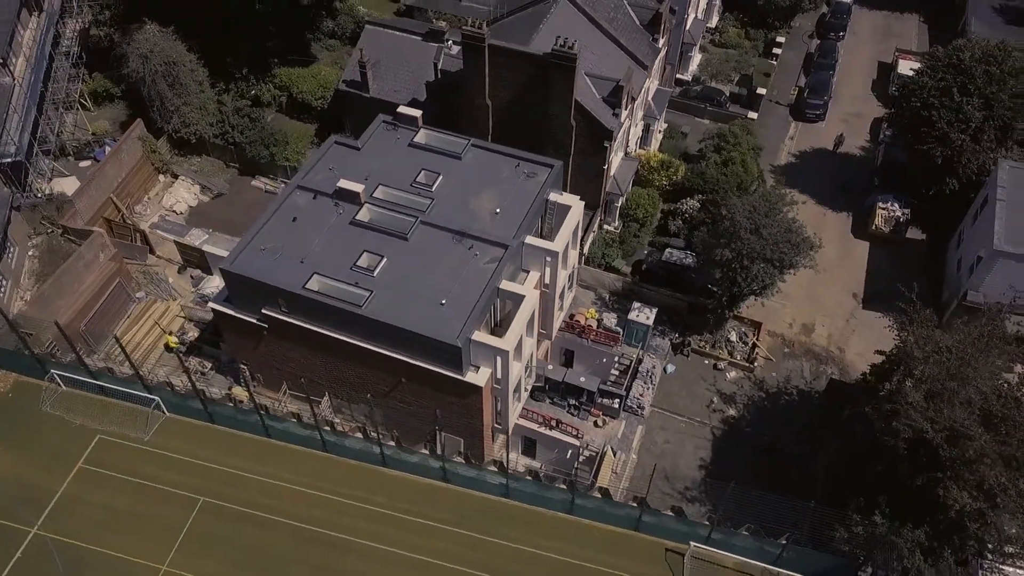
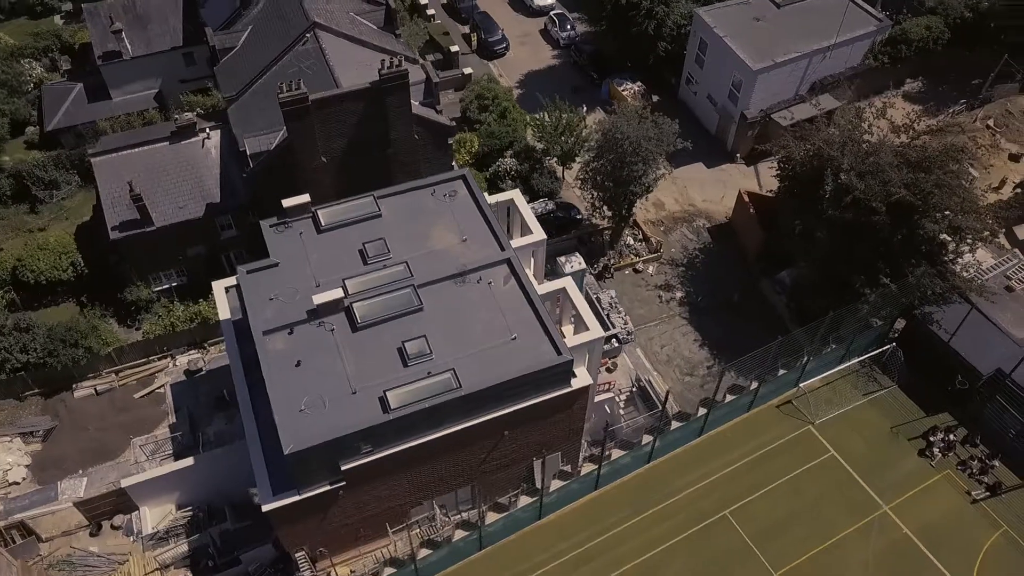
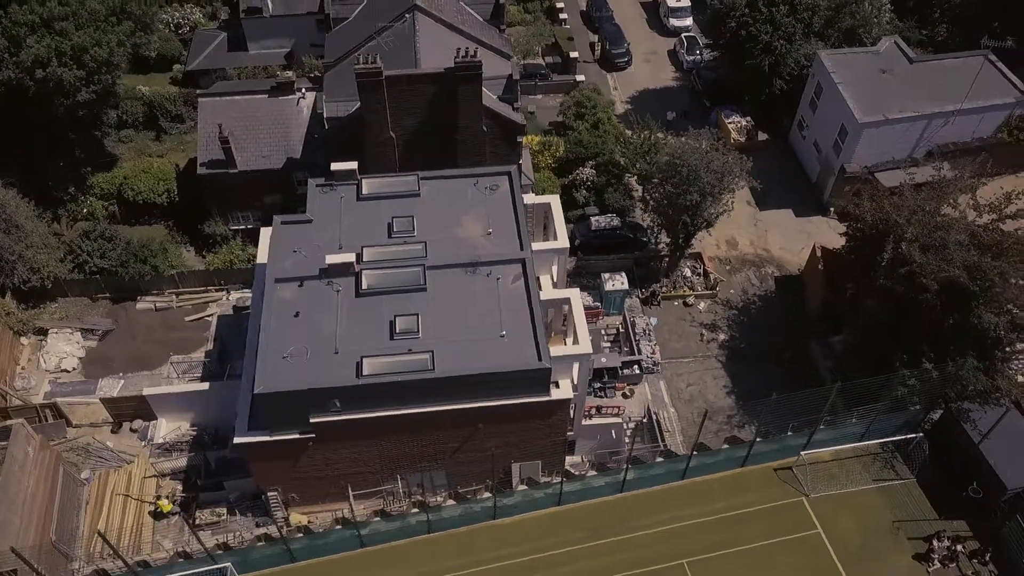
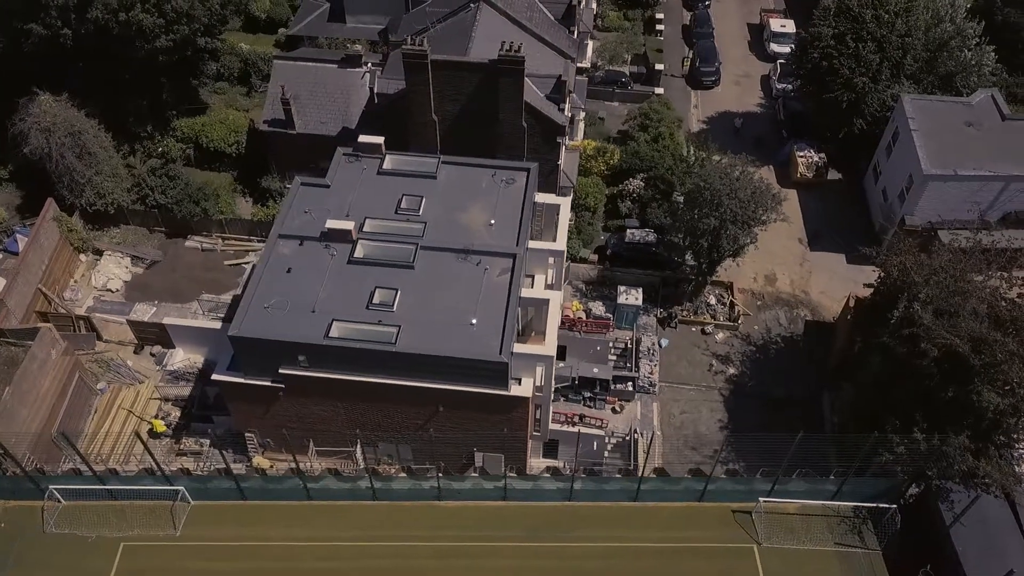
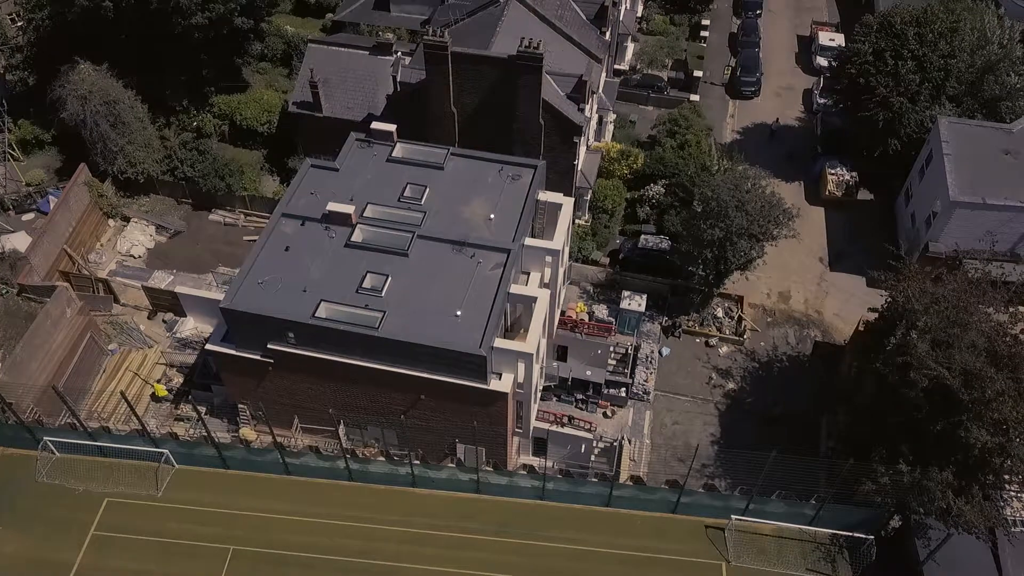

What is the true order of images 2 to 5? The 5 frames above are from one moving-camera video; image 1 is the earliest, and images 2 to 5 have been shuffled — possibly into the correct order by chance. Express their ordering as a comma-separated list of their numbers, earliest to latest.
5, 4, 3, 2
